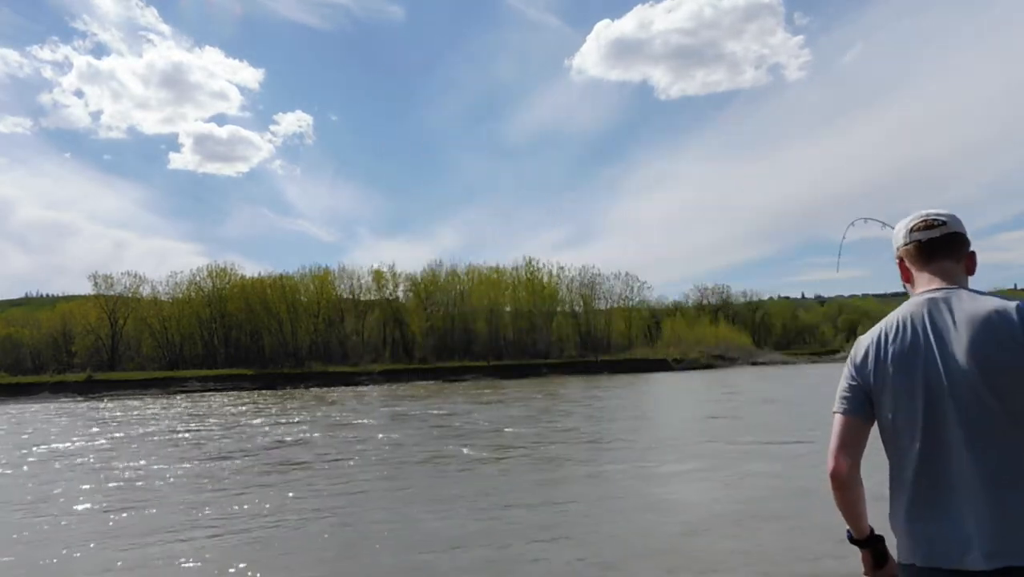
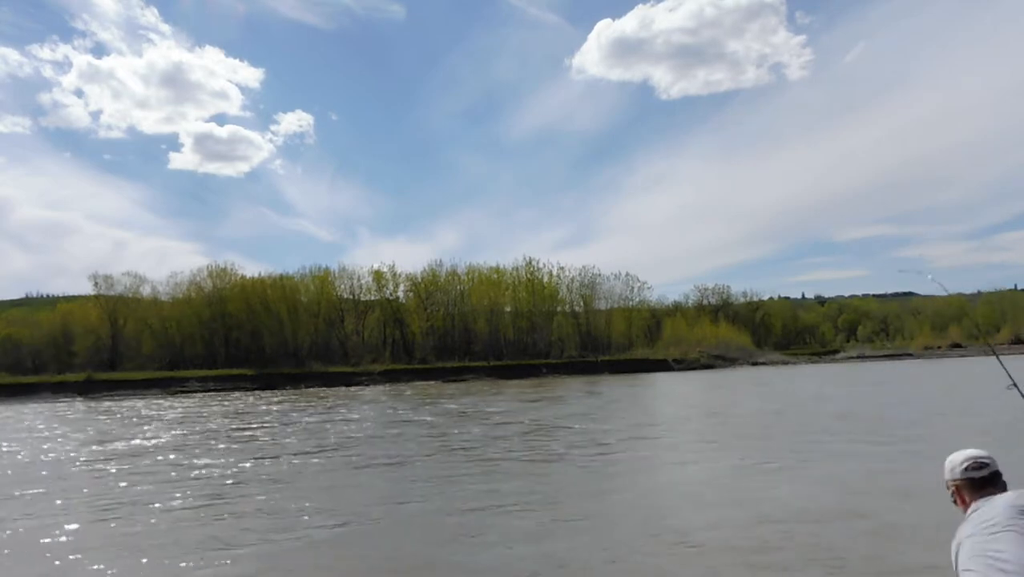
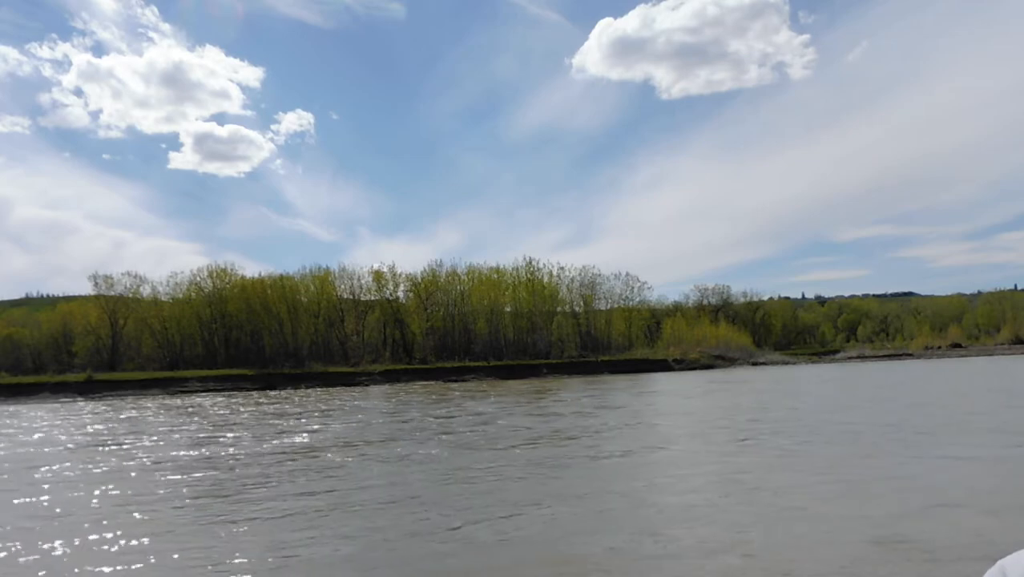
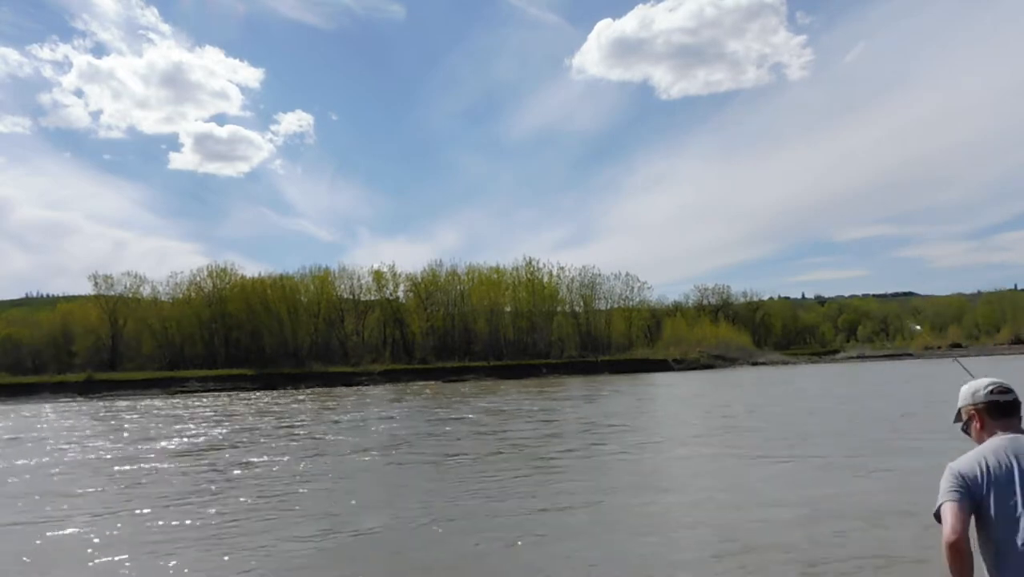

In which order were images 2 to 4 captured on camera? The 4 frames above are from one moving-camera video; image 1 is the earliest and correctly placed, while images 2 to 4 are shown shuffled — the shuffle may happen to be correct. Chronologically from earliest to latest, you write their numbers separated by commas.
2, 4, 3
